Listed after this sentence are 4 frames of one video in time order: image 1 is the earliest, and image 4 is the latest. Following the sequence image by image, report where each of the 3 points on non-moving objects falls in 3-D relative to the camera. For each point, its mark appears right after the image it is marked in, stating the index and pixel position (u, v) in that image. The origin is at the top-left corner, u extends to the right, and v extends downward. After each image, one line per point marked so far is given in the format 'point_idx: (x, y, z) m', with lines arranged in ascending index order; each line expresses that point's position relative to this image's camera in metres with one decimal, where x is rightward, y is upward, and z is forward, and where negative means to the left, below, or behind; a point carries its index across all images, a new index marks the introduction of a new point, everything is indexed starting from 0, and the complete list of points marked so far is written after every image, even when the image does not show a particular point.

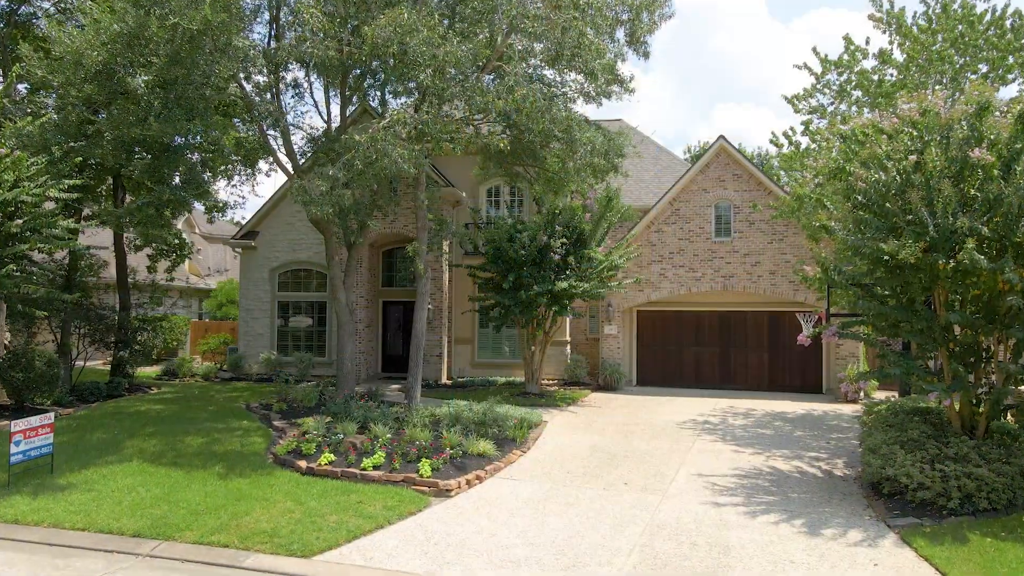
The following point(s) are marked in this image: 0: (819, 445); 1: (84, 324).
0: (+5.6, -2.9, +12.4) m
1: (-10.7, -0.9, +17.0) m
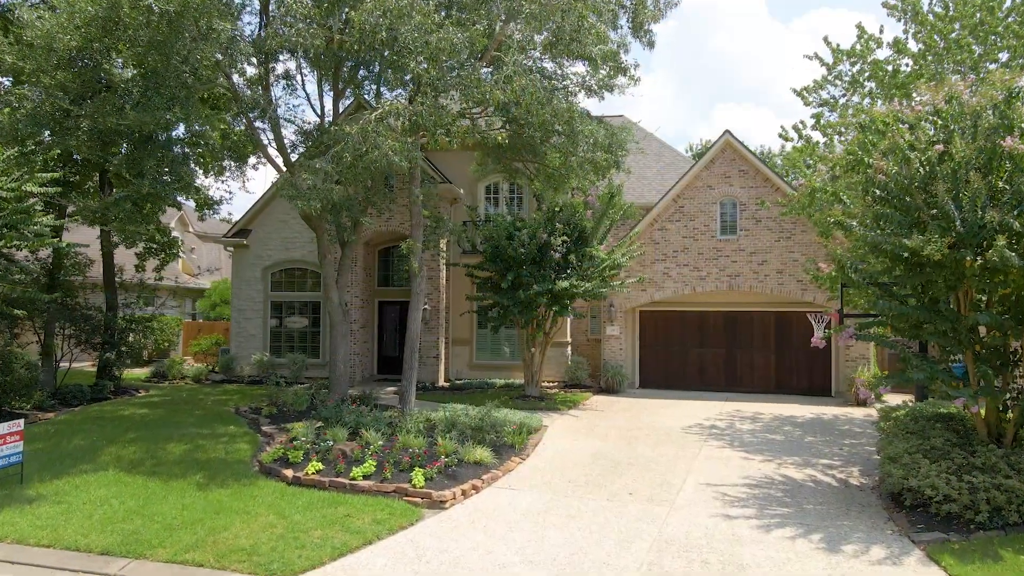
0: (+5.6, -2.9, +11.8) m
1: (-10.8, -0.9, +16.4) m
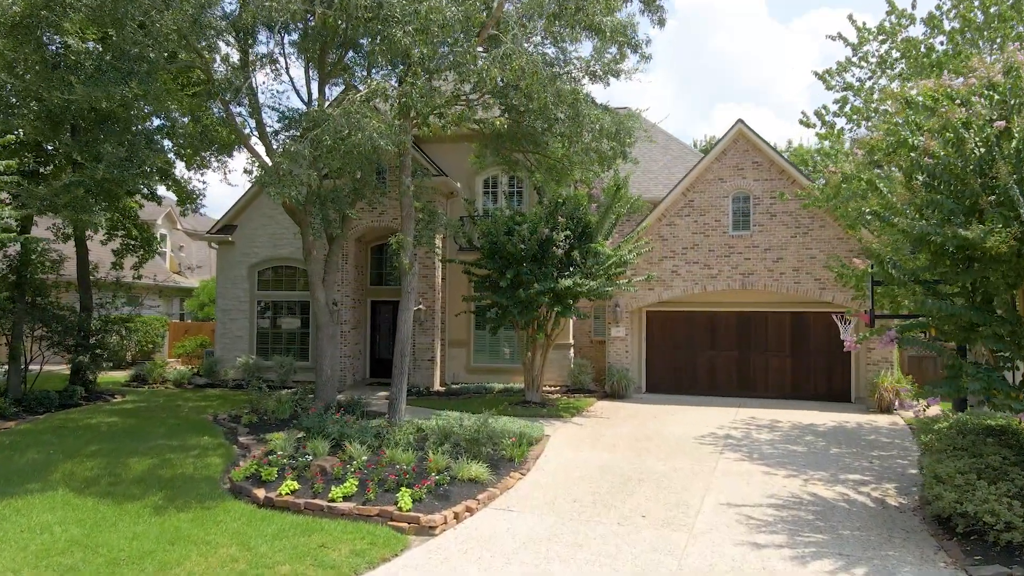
0: (+5.6, -2.8, +10.8) m
1: (-10.8, -0.9, +15.4) m
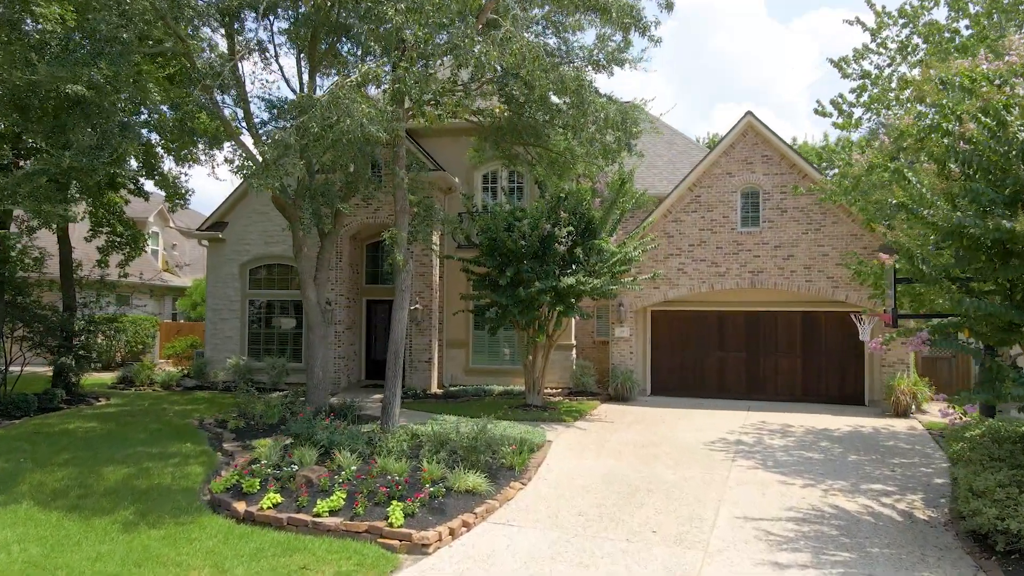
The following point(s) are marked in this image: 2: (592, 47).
0: (+5.6, -2.8, +10.2) m
1: (-10.8, -0.8, +14.8) m
2: (+1.7, +5.0, +14.0) m
